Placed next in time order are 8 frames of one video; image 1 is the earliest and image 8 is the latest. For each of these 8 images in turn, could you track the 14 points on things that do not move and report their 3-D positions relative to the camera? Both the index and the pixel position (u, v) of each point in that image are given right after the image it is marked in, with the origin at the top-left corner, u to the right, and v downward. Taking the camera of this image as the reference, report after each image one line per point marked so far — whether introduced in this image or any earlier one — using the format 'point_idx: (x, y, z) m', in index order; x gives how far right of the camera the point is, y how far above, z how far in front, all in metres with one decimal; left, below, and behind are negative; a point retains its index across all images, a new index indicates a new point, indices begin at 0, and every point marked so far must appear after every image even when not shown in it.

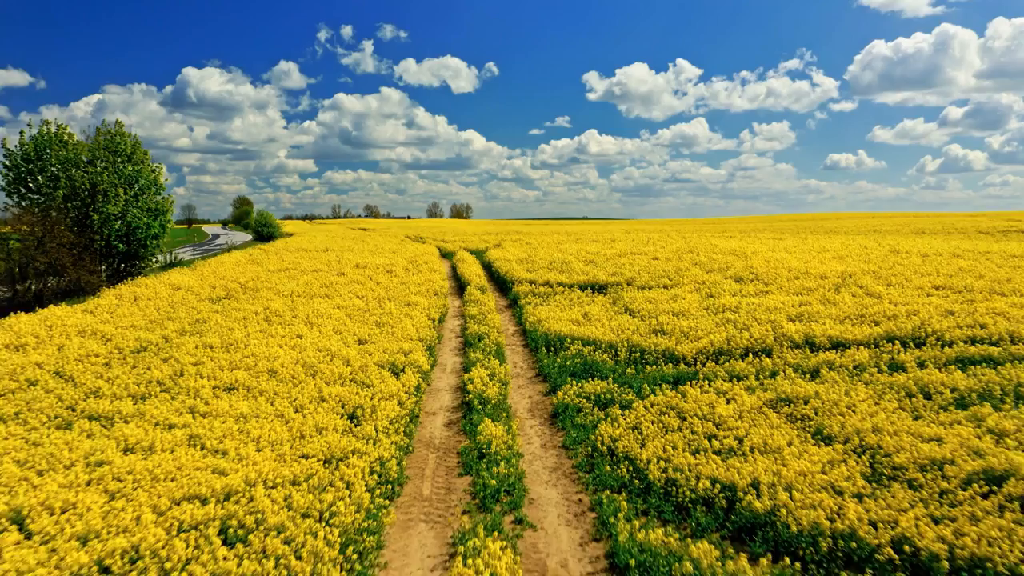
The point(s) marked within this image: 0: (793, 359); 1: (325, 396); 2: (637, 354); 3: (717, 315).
0: (+4.3, -1.1, +13.1) m
1: (-2.5, -1.5, +11.4) m
2: (+2.0, -1.1, +14.0) m
3: (+3.9, -0.5, +16.3) m
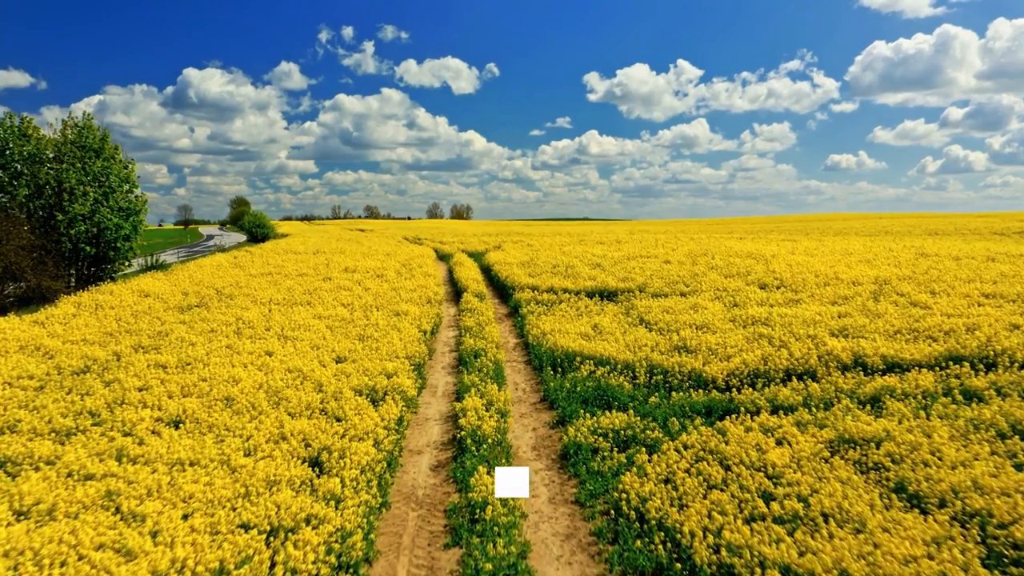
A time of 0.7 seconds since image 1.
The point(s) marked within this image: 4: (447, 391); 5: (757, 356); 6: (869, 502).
0: (+4.3, -1.3, +11.0) m
1: (-2.5, -1.6, +9.4) m
2: (+2.1, -1.2, +12.0) m
3: (+3.9, -0.7, +14.3) m
4: (-0.9, -1.5, +12.3) m
5: (+3.6, -1.0, +12.5) m
6: (+3.0, -1.8, +7.1) m
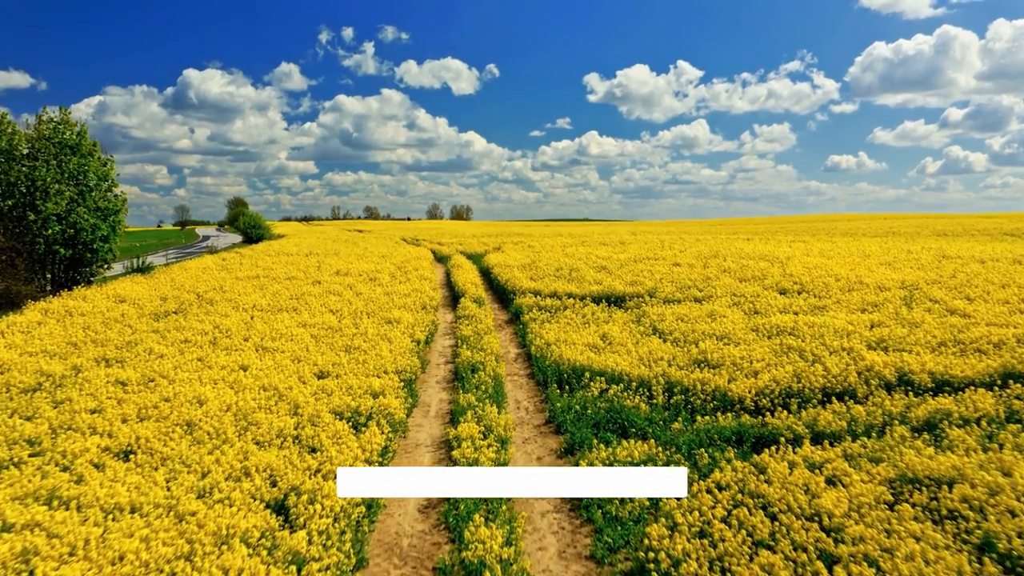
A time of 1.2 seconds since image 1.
0: (+4.3, -1.4, +9.7) m
1: (-2.5, -1.7, +8.1) m
2: (+2.1, -1.3, +10.6) m
3: (+3.9, -0.8, +13.0) m
4: (-0.9, -1.6, +11.0) m
5: (+3.6, -1.1, +11.2) m
6: (+3.0, -1.9, +5.8) m
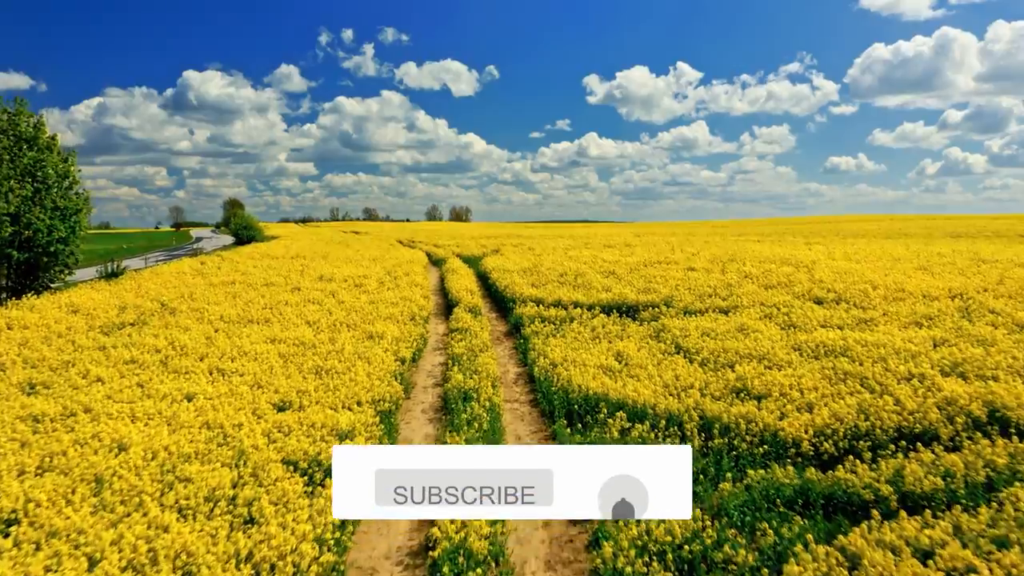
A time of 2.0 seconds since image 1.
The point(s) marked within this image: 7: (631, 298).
0: (+4.3, -1.5, +7.6) m
1: (-2.5, -1.9, +6.0) m
2: (+2.1, -1.5, +8.6) m
3: (+3.9, -0.9, +10.9) m
4: (-0.9, -1.7, +8.9) m
5: (+3.6, -1.3, +9.1) m
6: (+3.0, -2.0, +3.7) m
7: (+2.4, -0.2, +17.6) m
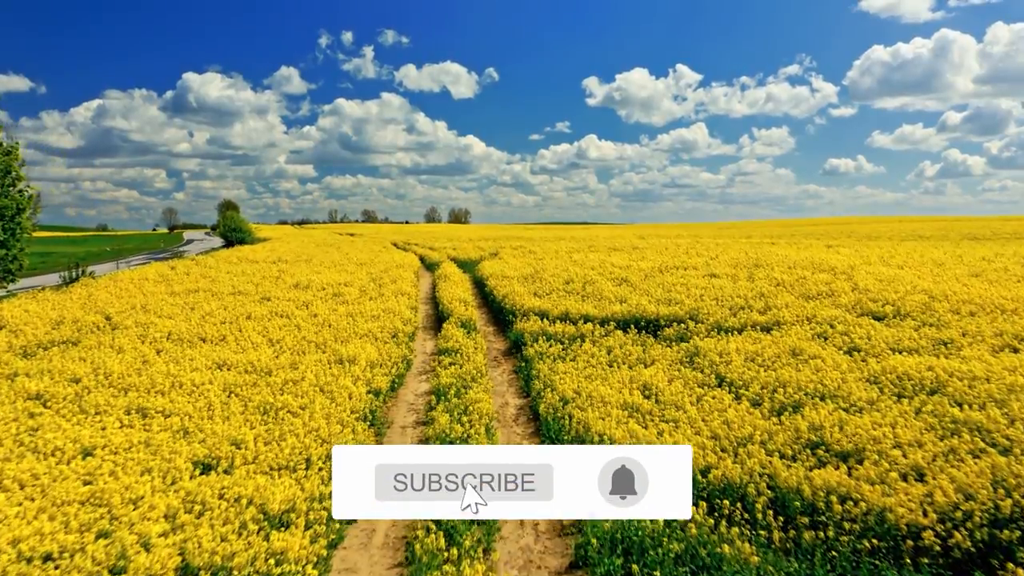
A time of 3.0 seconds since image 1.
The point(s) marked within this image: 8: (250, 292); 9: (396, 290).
0: (+4.3, -1.7, +5.0) m
1: (-2.5, -2.0, +3.4) m
2: (+2.1, -1.7, +6.0) m
3: (+3.9, -1.1, +8.3) m
4: (-0.9, -1.9, +6.4) m
5: (+3.6, -1.4, +6.5) m
6: (+3.0, -2.2, +1.2) m
7: (+2.4, -0.4, +15.1) m
8: (-5.9, -0.1, +19.4) m
9: (-2.7, -0.1, +19.7) m
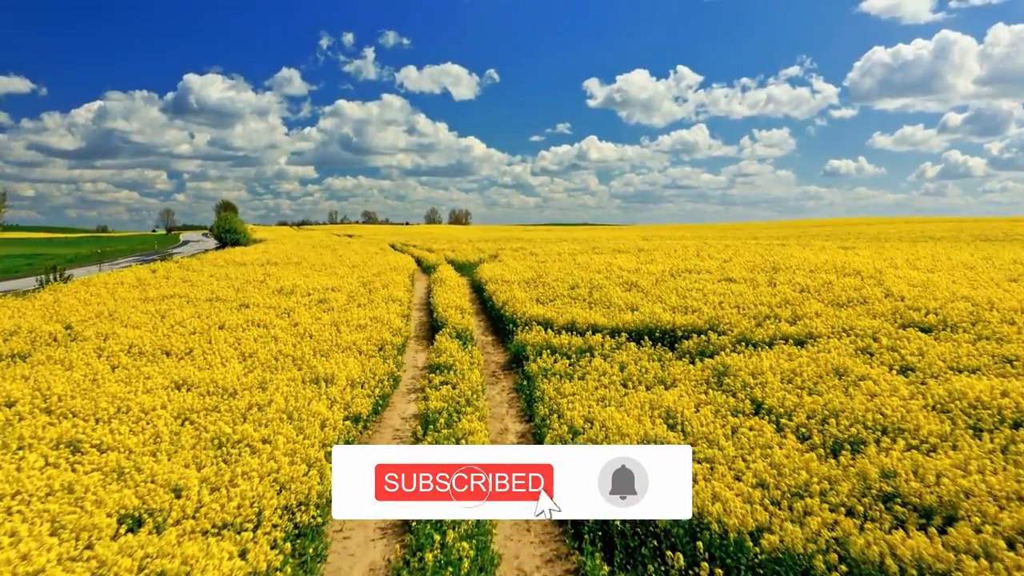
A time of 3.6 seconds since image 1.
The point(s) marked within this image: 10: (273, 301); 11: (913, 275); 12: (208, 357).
0: (+4.3, -1.8, +3.6) m
1: (-2.5, -2.1, +2.0) m
2: (+2.1, -1.8, +4.5) m
3: (+3.9, -1.2, +6.9) m
4: (-0.9, -2.0, +4.9) m
5: (+3.6, -1.5, +5.1) m
6: (+3.0, -2.3, -0.3) m
7: (+2.4, -0.5, +13.6) m
8: (-5.9, -0.2, +17.9) m
9: (-2.7, -0.2, +18.2) m
10: (-4.8, -0.3, +17.2) m
11: (+8.7, +0.3, +18.7) m
12: (-4.3, -1.0, +12.1) m
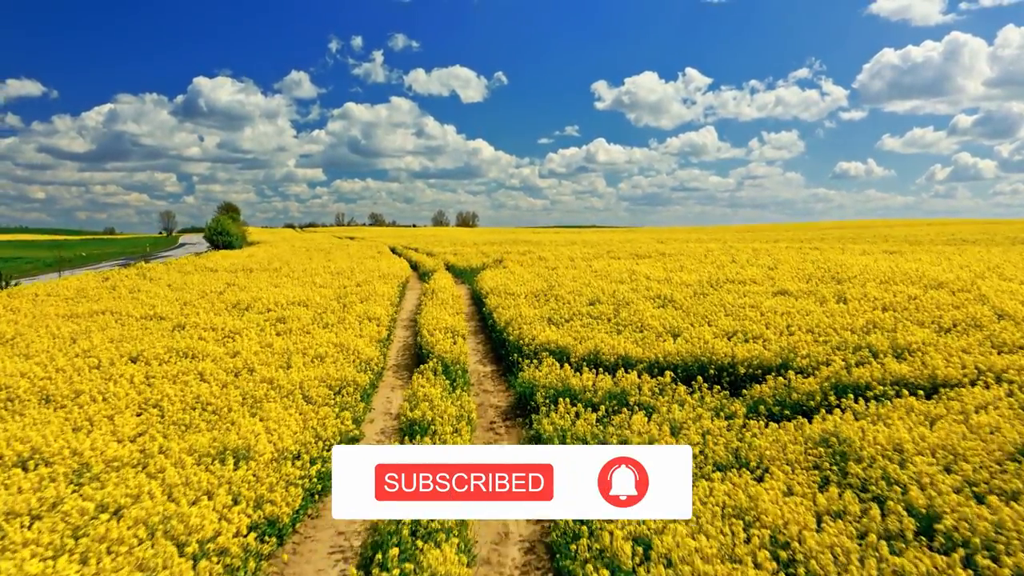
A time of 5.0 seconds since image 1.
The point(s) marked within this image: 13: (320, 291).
0: (+4.3, -2.0, +0.1) m
1: (-2.5, -2.4, -1.4) m
2: (+2.0, -2.0, +1.1) m
3: (+3.9, -1.5, +3.4) m
4: (-1.0, -2.3, +1.5) m
5: (+3.6, -1.8, +1.6) m
6: (+2.9, -2.5, -3.8) m
7: (+2.5, -0.8, +10.2) m
8: (-5.8, -0.5, +14.5) m
9: (-2.6, -0.4, +14.8) m
10: (-4.7, -0.5, +13.8) m
11: (+8.8, 0.0, +15.2) m
12: (-4.3, -1.2, +8.7) m
13: (-4.1, 0.0, +18.4) m
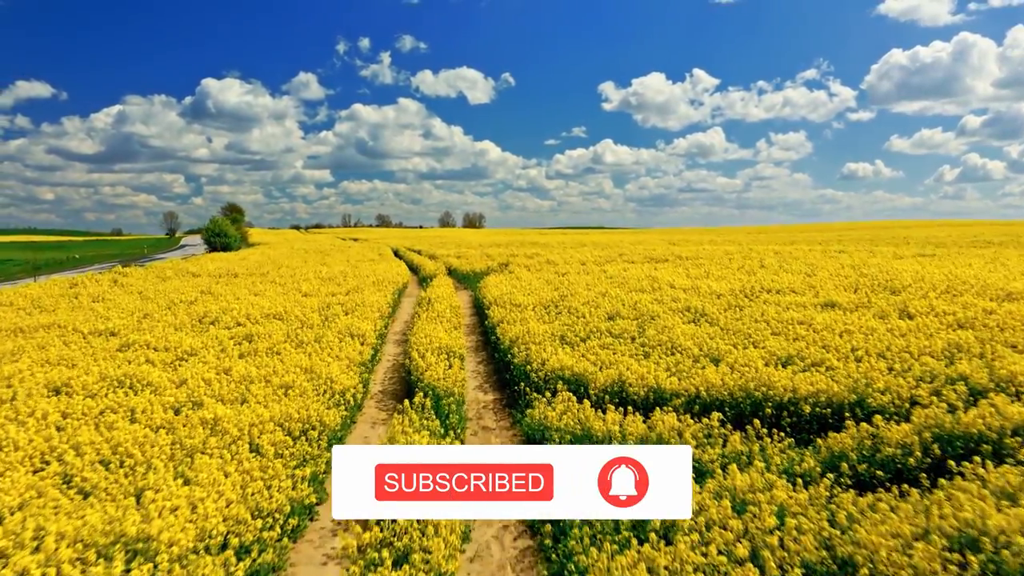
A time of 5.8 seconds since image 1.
0: (+4.2, -2.2, -1.9) m
1: (-2.6, -2.5, -3.4) m
2: (+2.0, -2.2, -0.9) m
3: (+3.9, -1.6, +1.4) m
4: (-1.0, -2.4, -0.5) m
5: (+3.6, -1.9, -0.4) m
6: (+2.9, -2.7, -5.8) m
7: (+2.6, -0.9, +8.2) m
8: (-5.7, -0.6, +12.6) m
9: (-2.5, -0.6, +12.8) m
10: (-4.6, -0.7, +11.8) m
11: (+8.9, -0.2, +13.2) m
12: (-4.2, -1.4, +6.7) m
13: (-4.0, -0.2, +16.4) m
